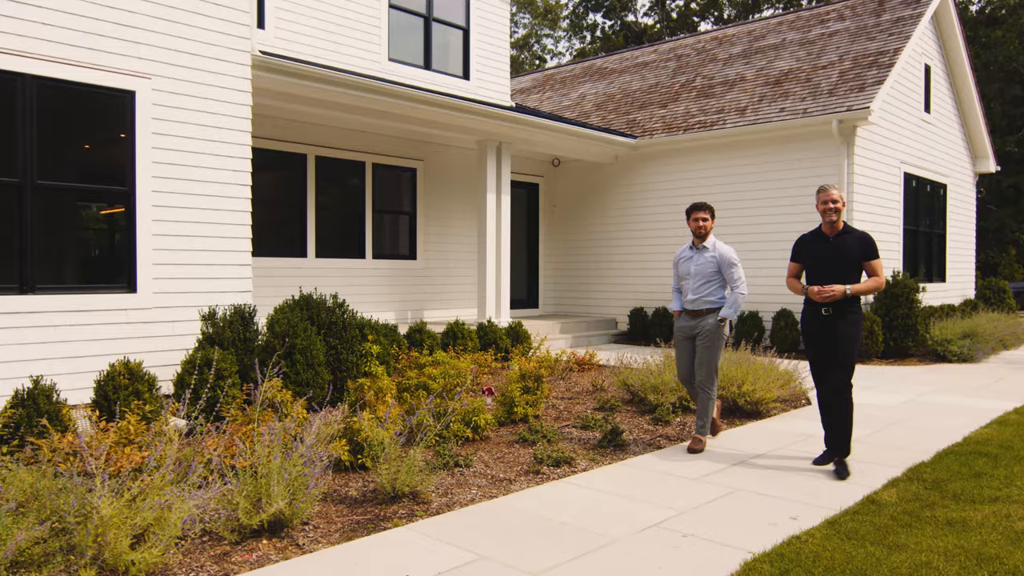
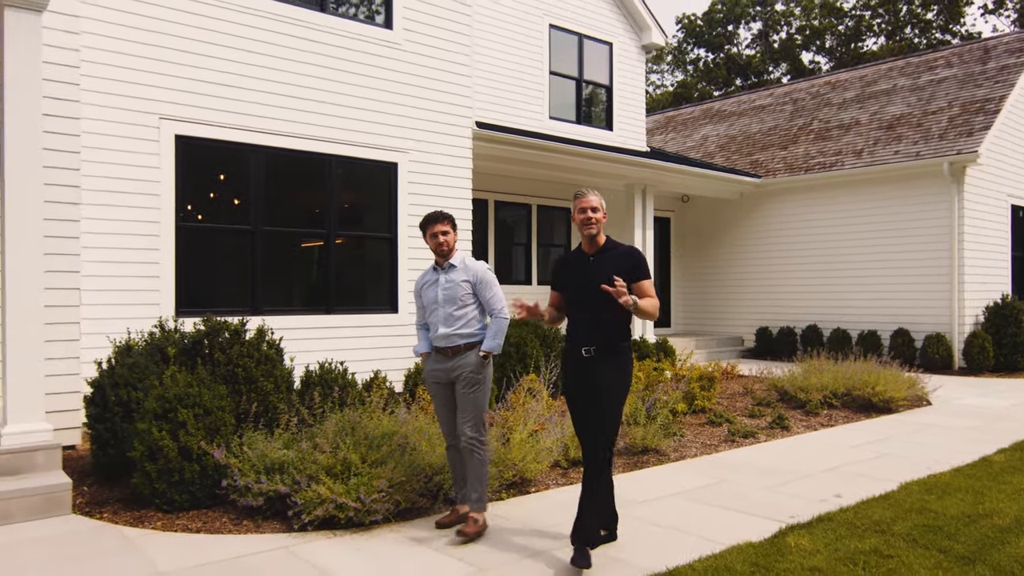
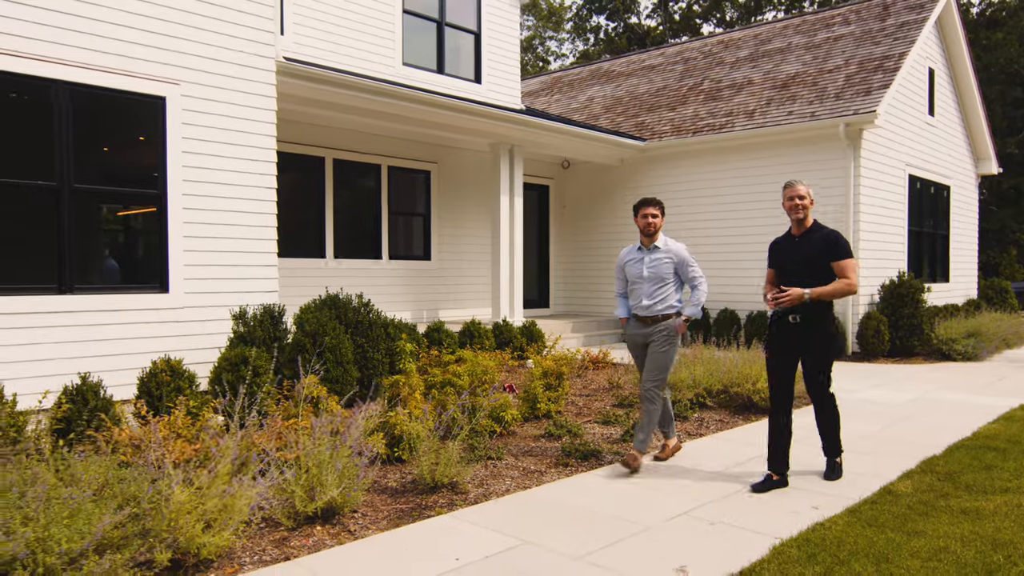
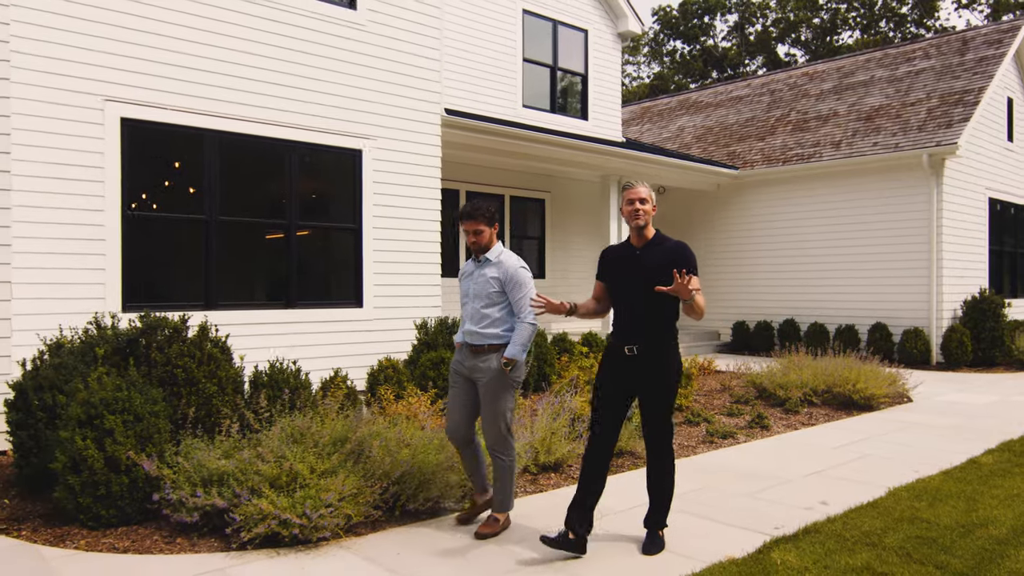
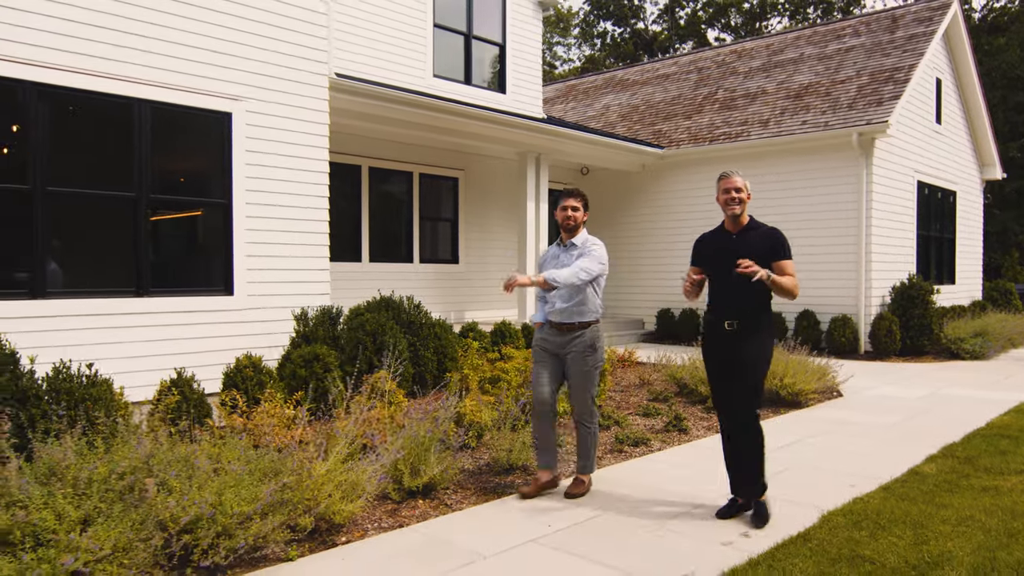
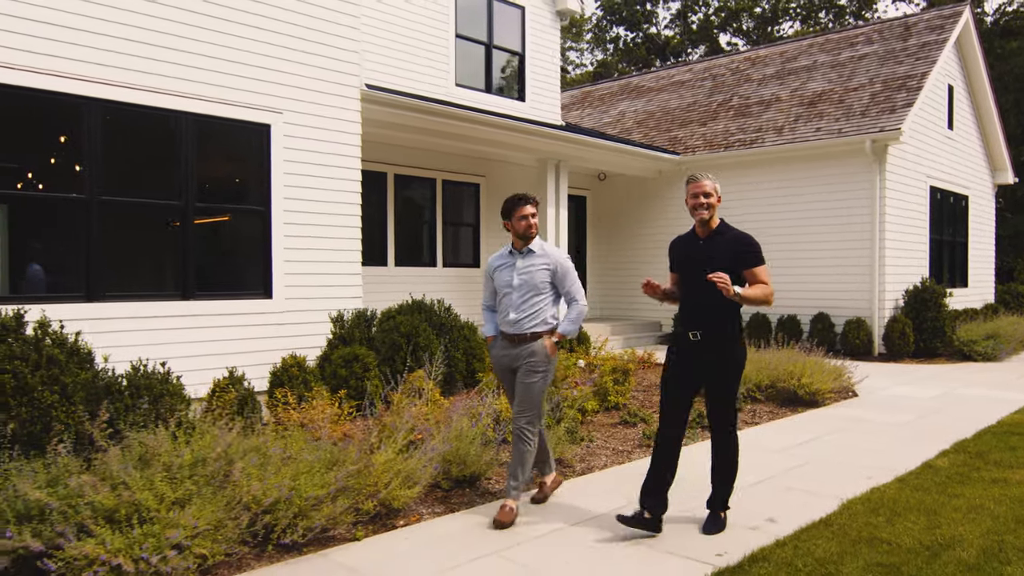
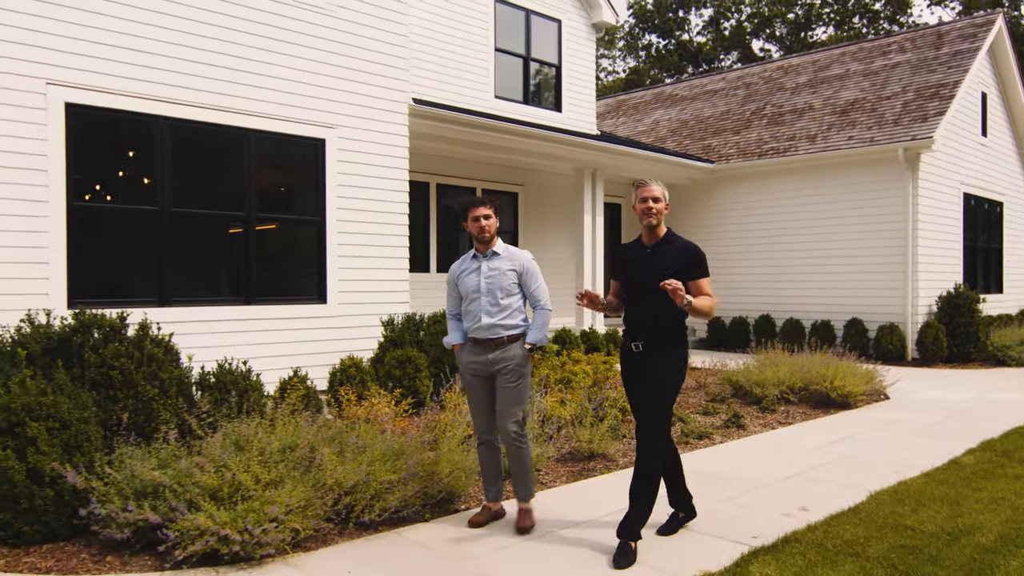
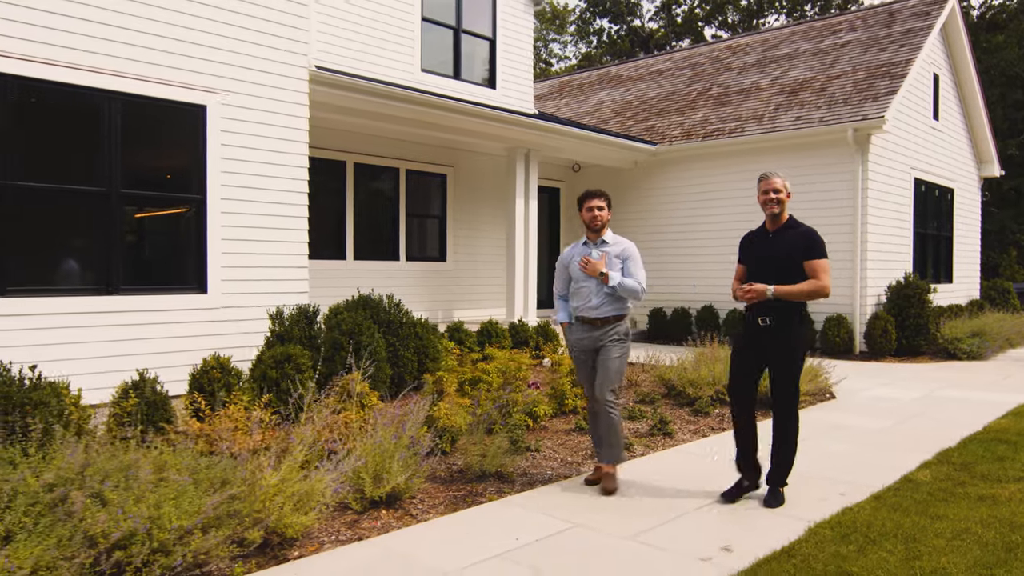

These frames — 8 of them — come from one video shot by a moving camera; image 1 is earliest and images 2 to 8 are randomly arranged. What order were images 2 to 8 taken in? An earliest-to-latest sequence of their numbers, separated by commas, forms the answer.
3, 8, 5, 6, 7, 4, 2
